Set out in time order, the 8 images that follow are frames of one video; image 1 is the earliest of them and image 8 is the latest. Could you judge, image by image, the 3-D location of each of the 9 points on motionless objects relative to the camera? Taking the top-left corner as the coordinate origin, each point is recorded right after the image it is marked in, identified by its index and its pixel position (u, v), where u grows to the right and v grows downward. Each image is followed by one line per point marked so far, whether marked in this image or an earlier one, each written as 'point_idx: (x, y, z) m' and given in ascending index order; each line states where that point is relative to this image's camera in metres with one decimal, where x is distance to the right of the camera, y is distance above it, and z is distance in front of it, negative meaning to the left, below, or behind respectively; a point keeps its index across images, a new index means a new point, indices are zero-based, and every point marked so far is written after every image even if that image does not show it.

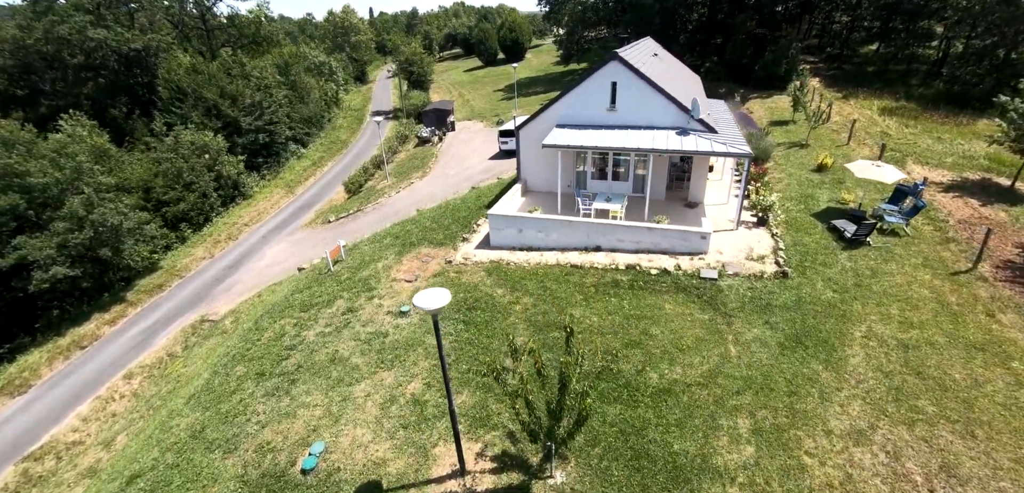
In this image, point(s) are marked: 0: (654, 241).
0: (+4.8, +0.2, +16.2) m
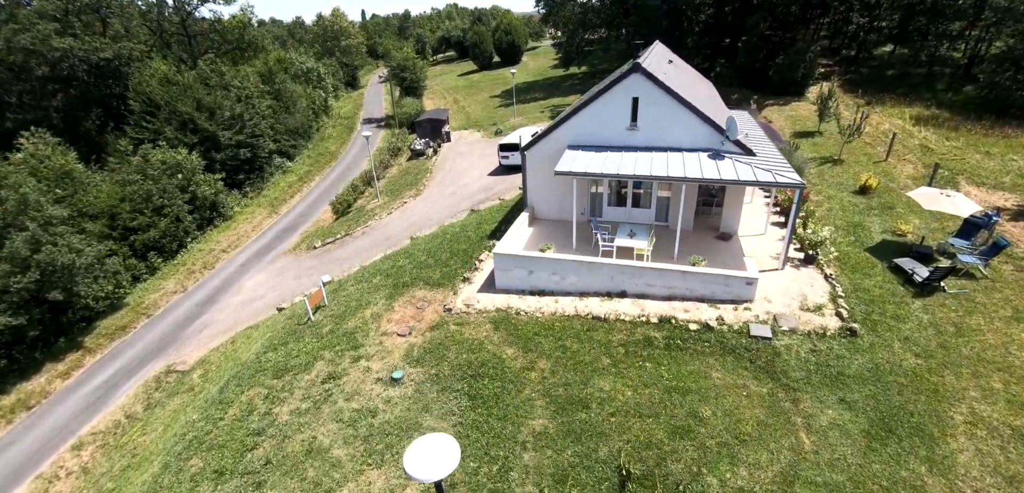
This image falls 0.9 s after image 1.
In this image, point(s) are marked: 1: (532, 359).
0: (+5.1, -1.1, +13.8) m
1: (+0.5, -2.9, +12.6) m
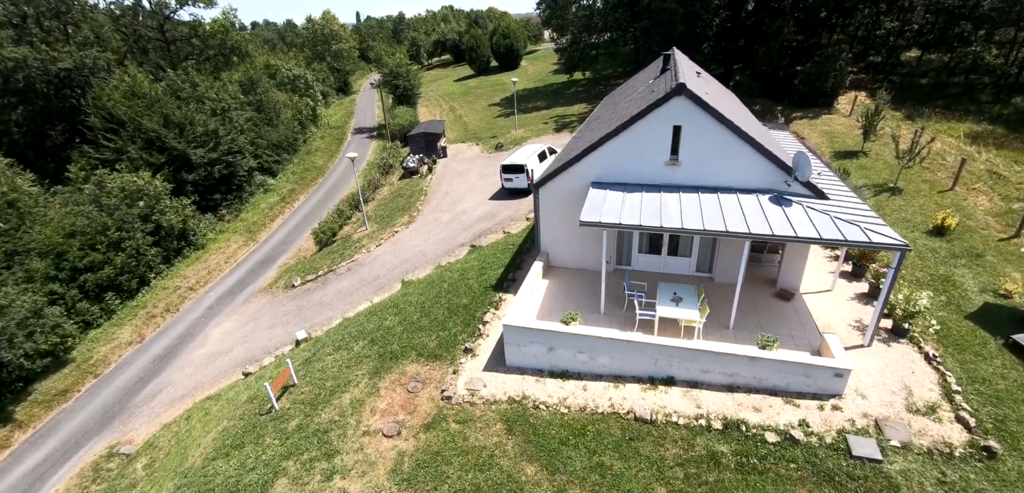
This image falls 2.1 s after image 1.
0: (+5.5, -2.8, +10.8) m
1: (+1.0, -4.6, +9.5) m
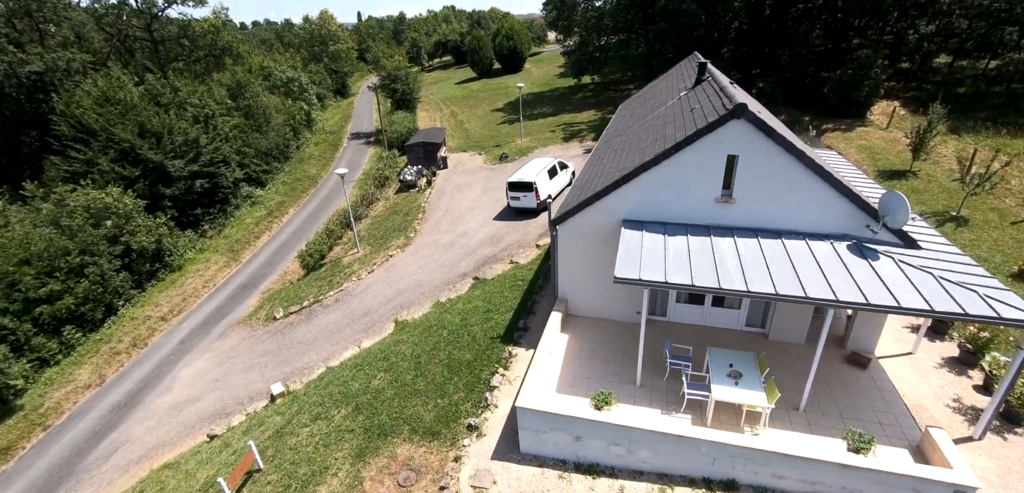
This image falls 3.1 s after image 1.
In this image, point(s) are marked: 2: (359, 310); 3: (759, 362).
0: (+5.8, -4.1, +8.3) m
1: (+1.3, -5.9, +7.1) m
2: (-6.0, -2.5, +19.2) m
3: (+5.2, -2.4, +10.2) m
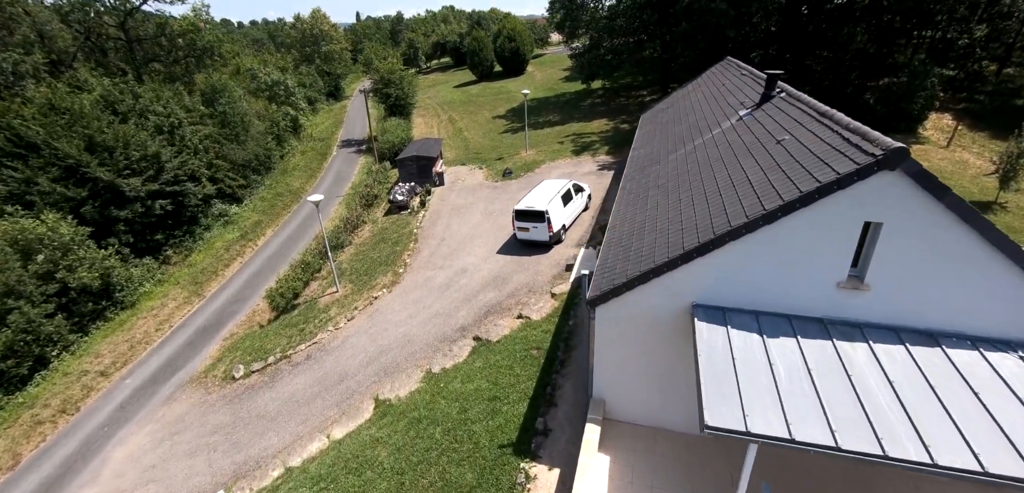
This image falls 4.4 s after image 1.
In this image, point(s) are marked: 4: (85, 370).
0: (+6.2, -5.7, +4.8) m
1: (+1.6, -7.5, +3.6) m
2: (-5.7, -4.1, +15.6) m
3: (+5.5, -4.1, +6.7) m
4: (-16.3, -4.6, +18.6) m
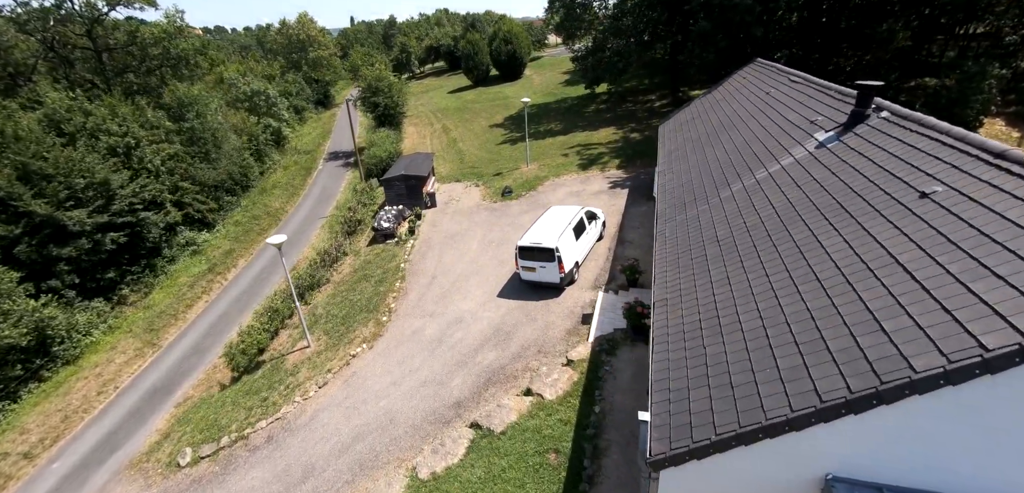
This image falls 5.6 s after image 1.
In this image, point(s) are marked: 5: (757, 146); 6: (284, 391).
0: (+6.5, -7.0, +1.7) m
1: (+2.0, -8.9, +0.4) m
2: (-5.5, -5.7, +12.5) m
3: (+5.8, -5.4, +3.5) m
4: (-16.1, -6.4, +15.4) m
5: (+6.0, +2.4, +11.5) m
6: (-7.1, -4.6, +15.2) m
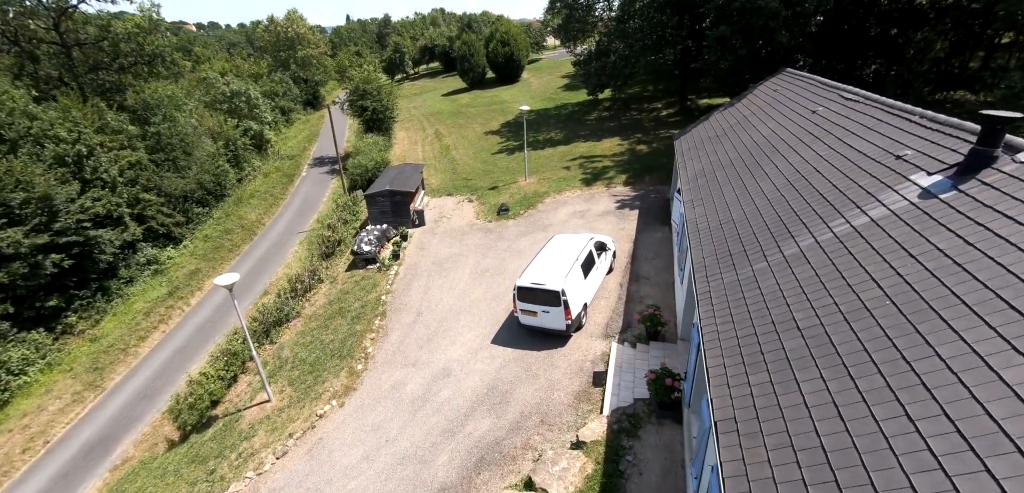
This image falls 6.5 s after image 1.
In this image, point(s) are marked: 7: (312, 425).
0: (+6.5, -8.2, -0.7) m
1: (+2.0, -10.0, -2.0) m
2: (-5.6, -6.7, +10.0) m
3: (+5.8, -6.6, +1.2) m
4: (-16.2, -7.4, +12.7) m
5: (+6.0, +1.2, +9.1) m
6: (-7.2, -5.7, +12.7) m
7: (-5.4, -4.8, +13.2) m
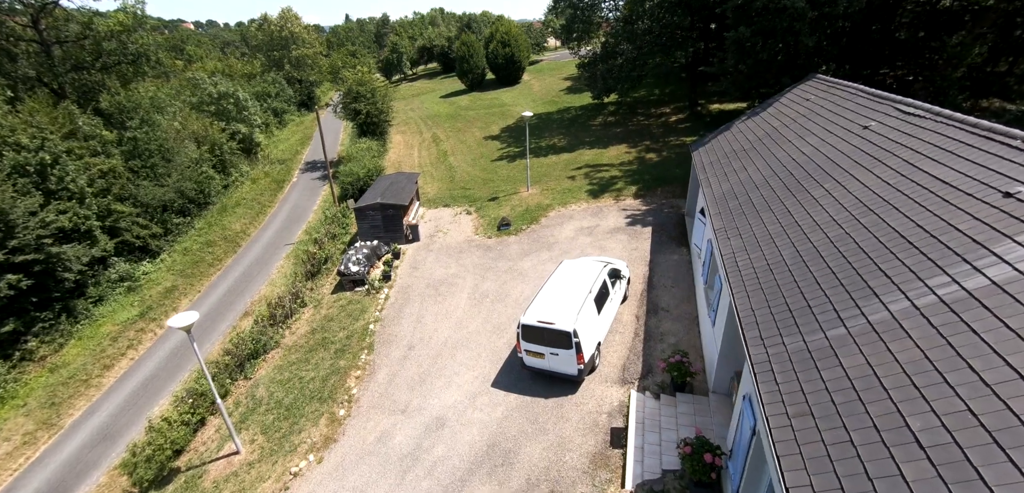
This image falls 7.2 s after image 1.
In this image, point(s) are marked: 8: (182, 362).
0: (+6.6, -9.1, -2.4) m
1: (+2.1, -10.8, -3.8) m
2: (-5.5, -7.5, +8.2) m
3: (+5.9, -7.4, -0.6) m
4: (-16.1, -8.1, +10.9) m
5: (+6.2, +0.4, +7.4) m
6: (-7.1, -6.4, +10.9) m
7: (-5.3, -5.6, +11.4) m
8: (-12.4, -4.1, +18.2) m
